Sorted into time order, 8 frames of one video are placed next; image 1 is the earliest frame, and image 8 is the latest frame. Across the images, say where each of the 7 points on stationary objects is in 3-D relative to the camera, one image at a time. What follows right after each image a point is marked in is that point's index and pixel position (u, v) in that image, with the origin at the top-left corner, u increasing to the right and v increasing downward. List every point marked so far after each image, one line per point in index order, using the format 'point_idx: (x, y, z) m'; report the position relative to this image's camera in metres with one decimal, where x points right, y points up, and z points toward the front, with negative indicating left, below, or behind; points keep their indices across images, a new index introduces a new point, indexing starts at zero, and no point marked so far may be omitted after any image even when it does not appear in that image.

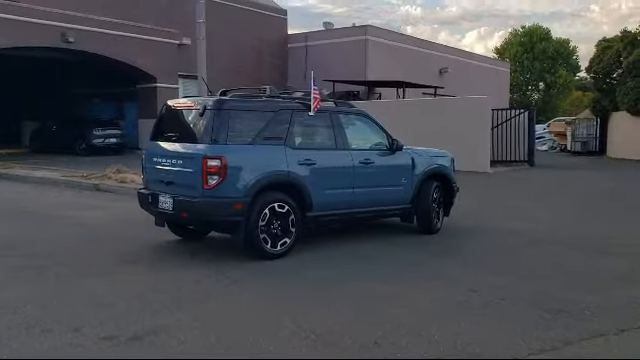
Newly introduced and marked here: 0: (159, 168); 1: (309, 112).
0: (-2.1, +0.1, +8.3) m
1: (-0.1, +0.9, +8.6) m
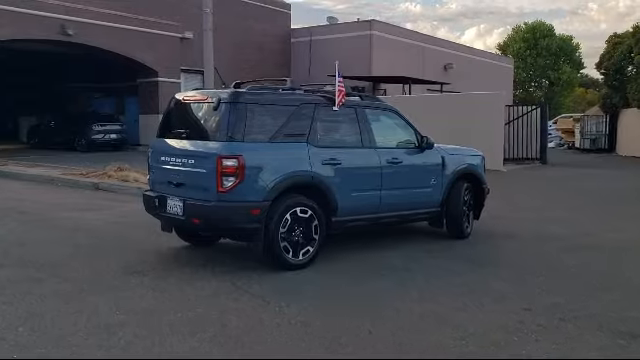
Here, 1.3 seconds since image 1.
0: (-1.8, +0.1, +7.5) m
1: (+0.2, +0.9, +7.8) m
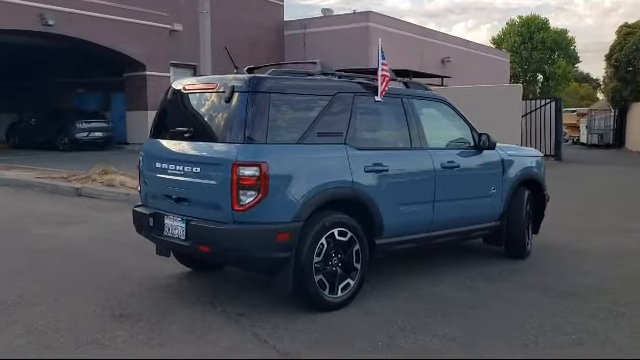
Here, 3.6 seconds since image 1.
0: (-1.4, 0.0, +5.8) m
1: (+0.5, +0.8, +6.1) m
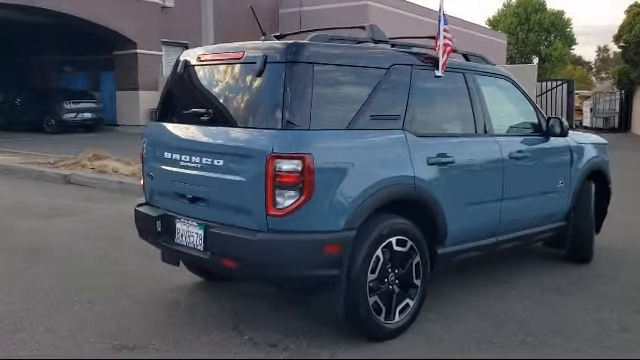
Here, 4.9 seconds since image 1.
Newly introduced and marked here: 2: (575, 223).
0: (-1.0, 0.0, +4.6) m
1: (+0.9, +0.8, +5.0) m
2: (+2.6, -0.4, +6.3) m
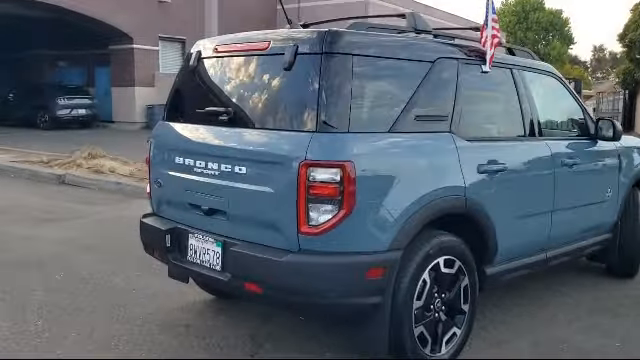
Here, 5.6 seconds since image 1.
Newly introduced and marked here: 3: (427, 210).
0: (-0.8, 0.0, +4.0) m
1: (+1.1, +0.8, +4.4) m
2: (+2.8, -0.5, +5.8) m
3: (+0.6, -0.2, +3.6) m
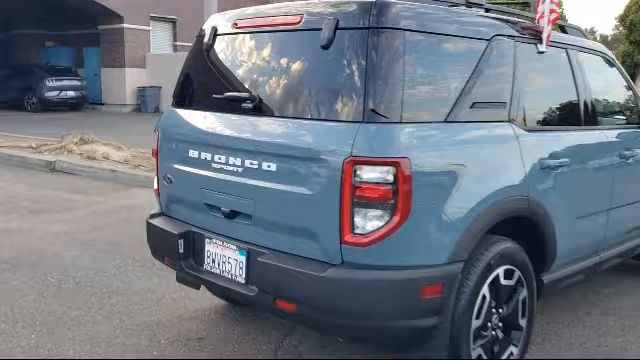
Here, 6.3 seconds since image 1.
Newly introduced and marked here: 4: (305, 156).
0: (-0.6, 0.0, +3.5) m
1: (+1.3, +0.8, +3.8) m
2: (+2.9, -0.4, +5.3) m
3: (+0.8, -0.2, +3.1) m
4: (-0.1, +0.1, +3.0) m
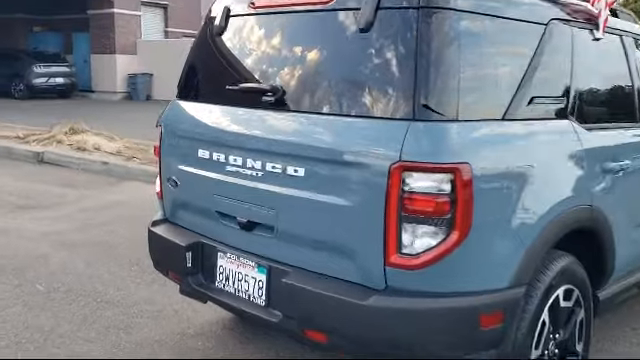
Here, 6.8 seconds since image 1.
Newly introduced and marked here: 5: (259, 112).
0: (-0.5, 0.0, +3.0) m
1: (+1.5, +0.8, +3.4) m
2: (+3.1, -0.4, +4.9) m
3: (+1.0, -0.2, +2.6) m
4: (+0.1, +0.1, +2.5) m
5: (-0.2, +0.3, +2.8) m
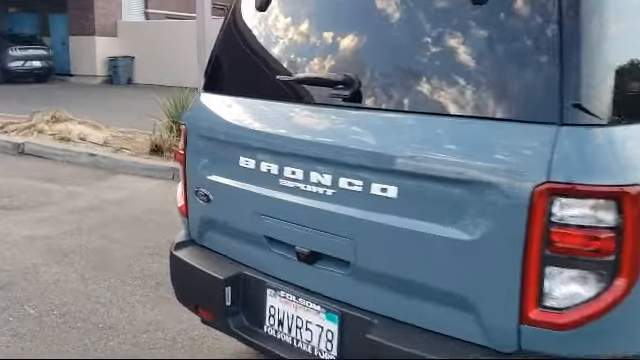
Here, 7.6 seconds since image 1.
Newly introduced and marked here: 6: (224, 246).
0: (-0.2, -0.1, +2.3) m
1: (+1.7, +0.8, +2.8) m
2: (+3.3, -0.4, +4.3) m
3: (+1.3, -0.3, +2.0) m
4: (+0.4, 0.0, +1.8) m
5: (+0.1, +0.2, +2.2) m
6: (-0.4, -0.3, +2.6) m
